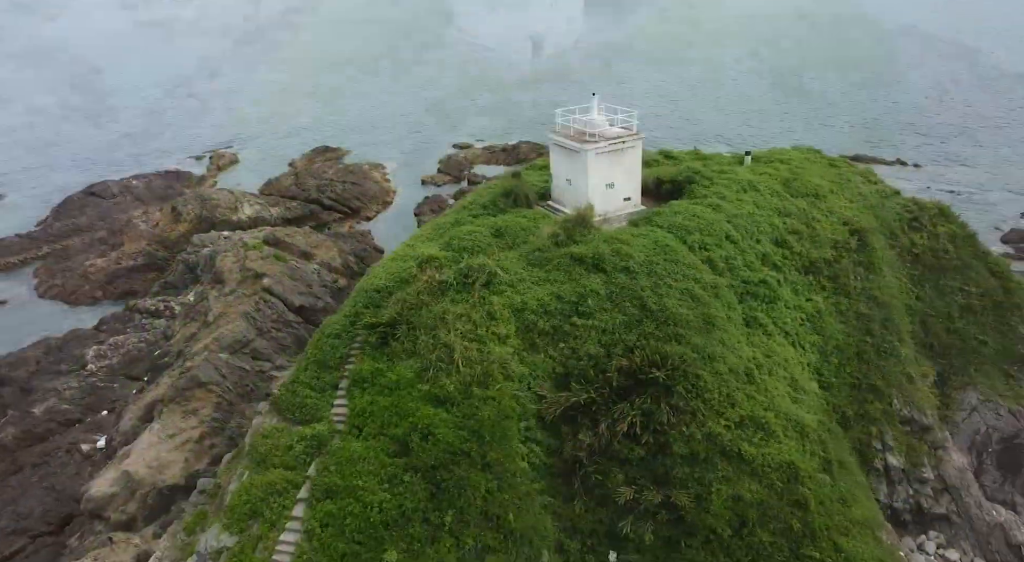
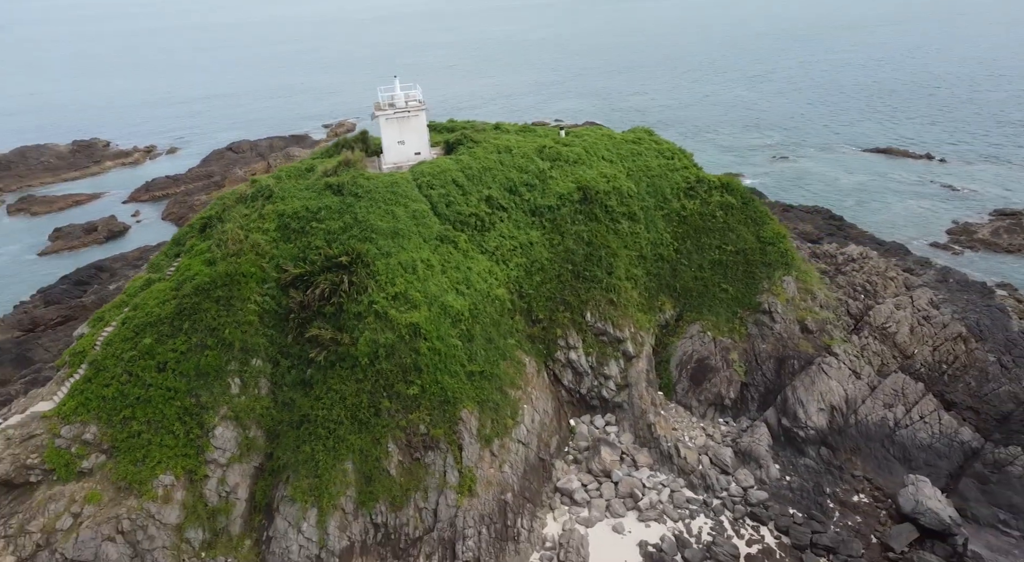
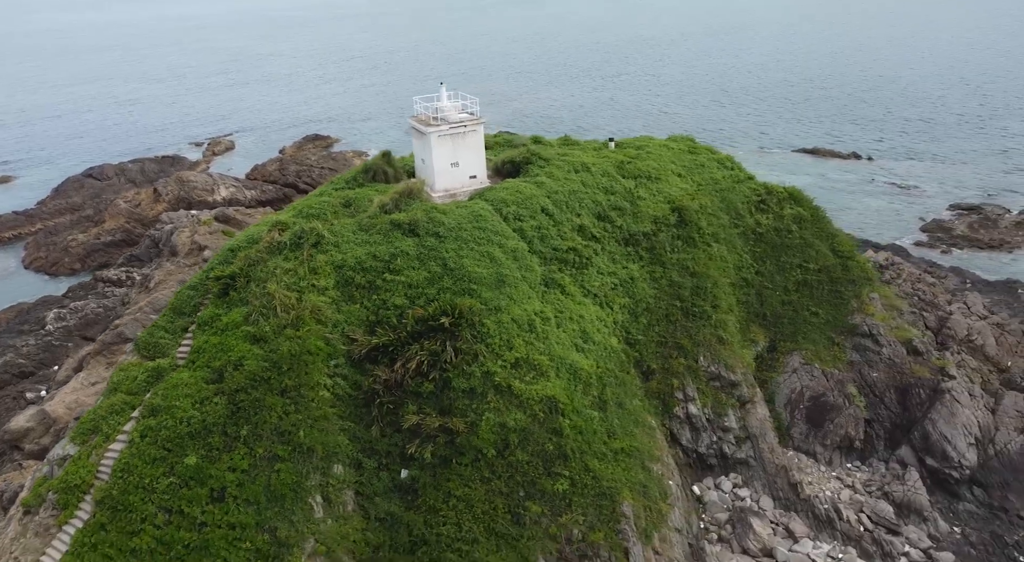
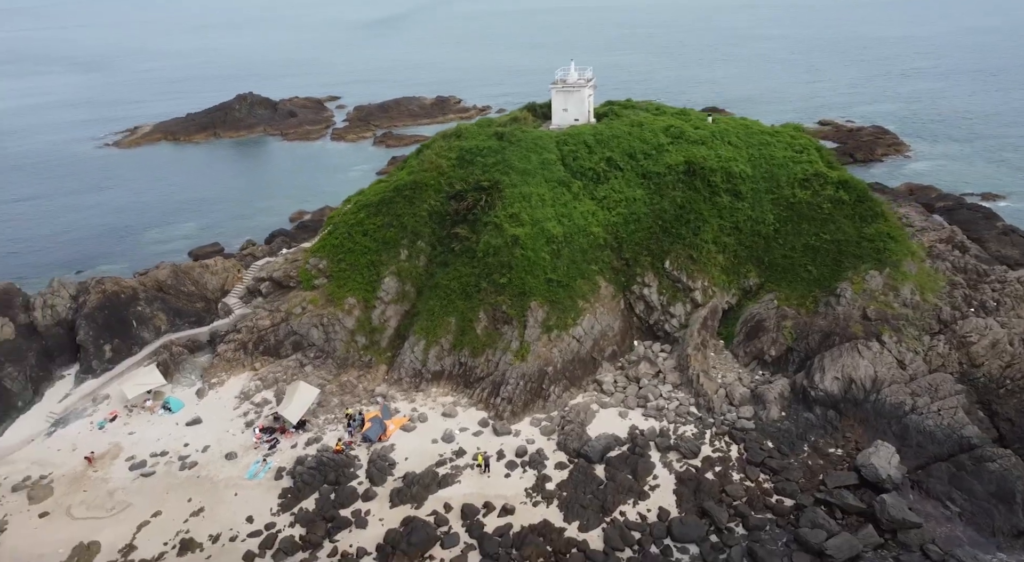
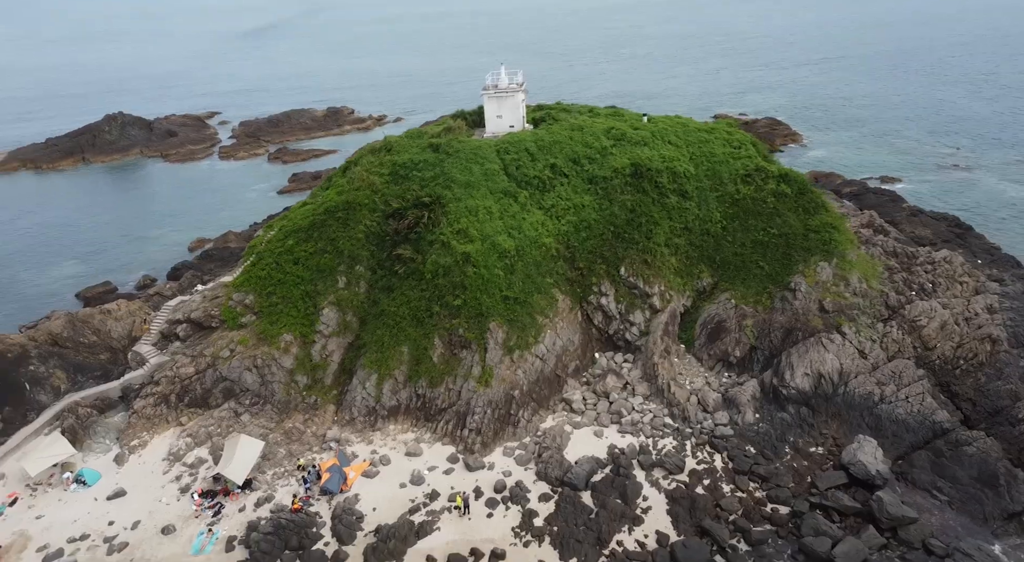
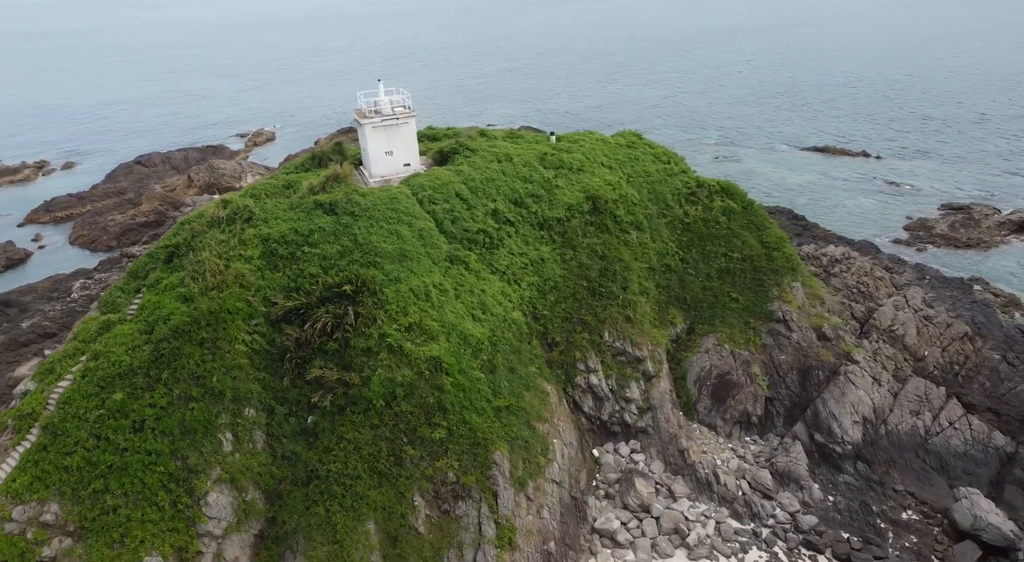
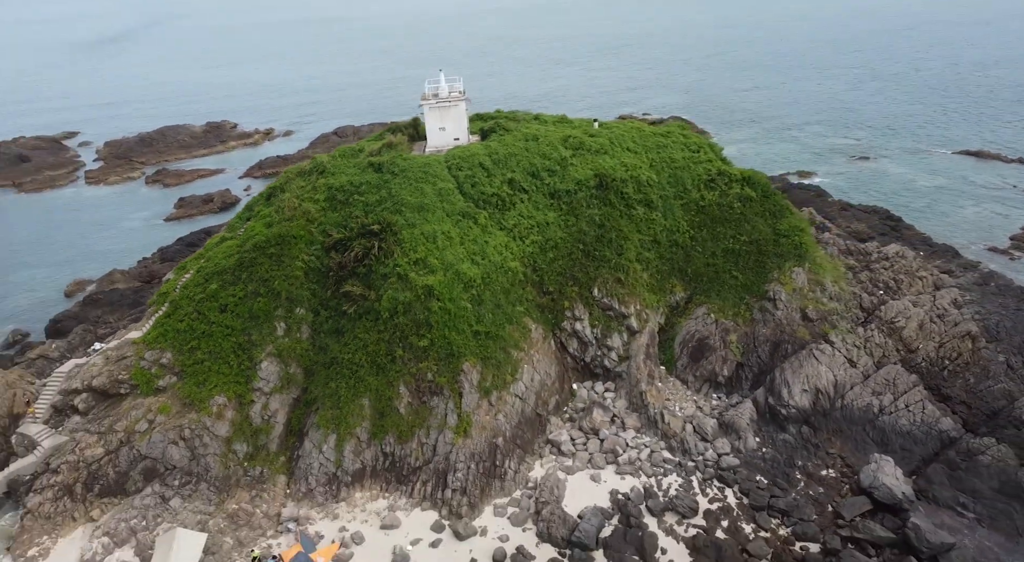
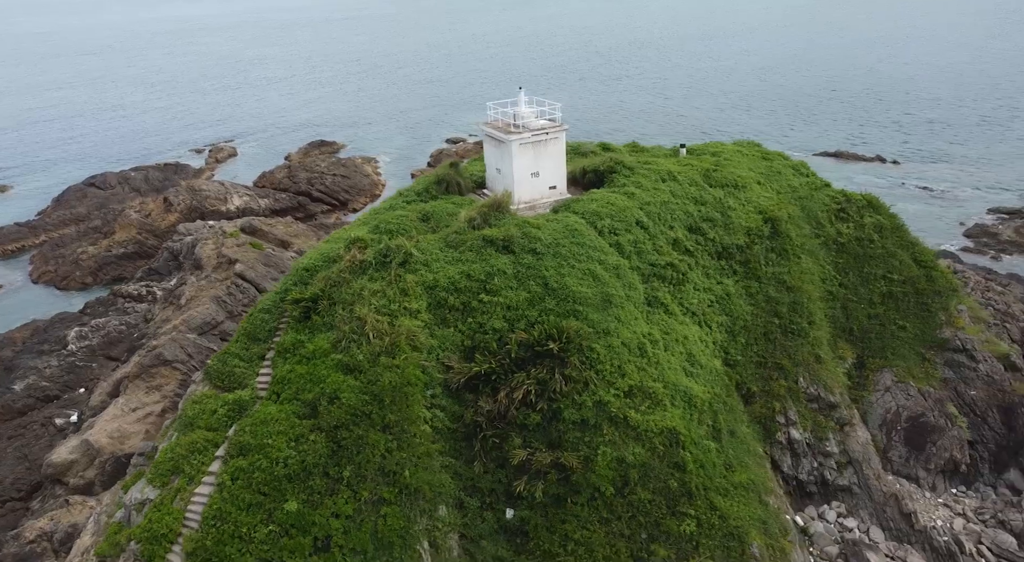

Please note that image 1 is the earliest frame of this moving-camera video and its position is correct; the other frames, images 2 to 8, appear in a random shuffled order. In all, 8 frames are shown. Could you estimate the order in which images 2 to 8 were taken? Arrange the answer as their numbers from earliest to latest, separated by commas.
8, 3, 6, 2, 7, 5, 4
